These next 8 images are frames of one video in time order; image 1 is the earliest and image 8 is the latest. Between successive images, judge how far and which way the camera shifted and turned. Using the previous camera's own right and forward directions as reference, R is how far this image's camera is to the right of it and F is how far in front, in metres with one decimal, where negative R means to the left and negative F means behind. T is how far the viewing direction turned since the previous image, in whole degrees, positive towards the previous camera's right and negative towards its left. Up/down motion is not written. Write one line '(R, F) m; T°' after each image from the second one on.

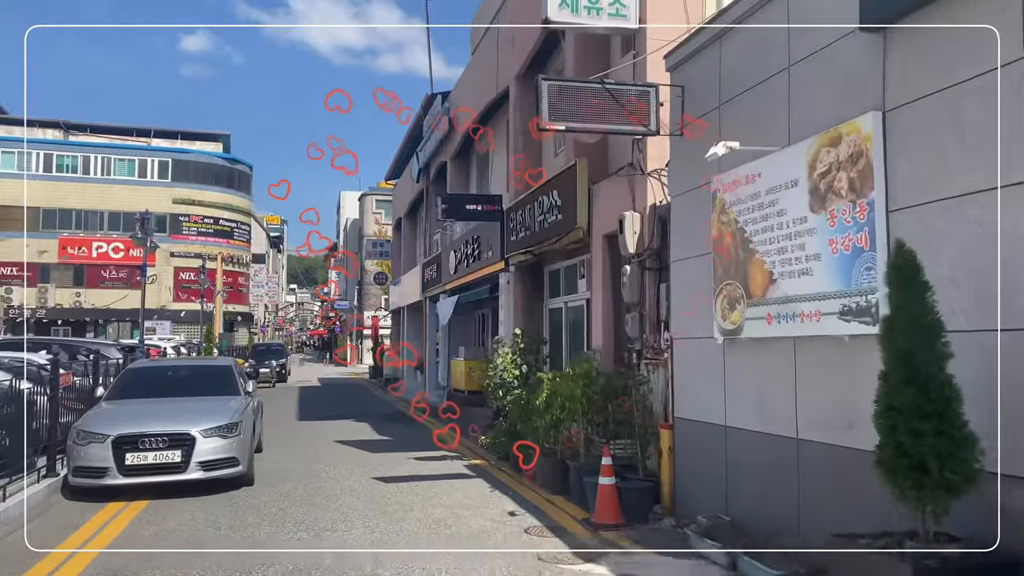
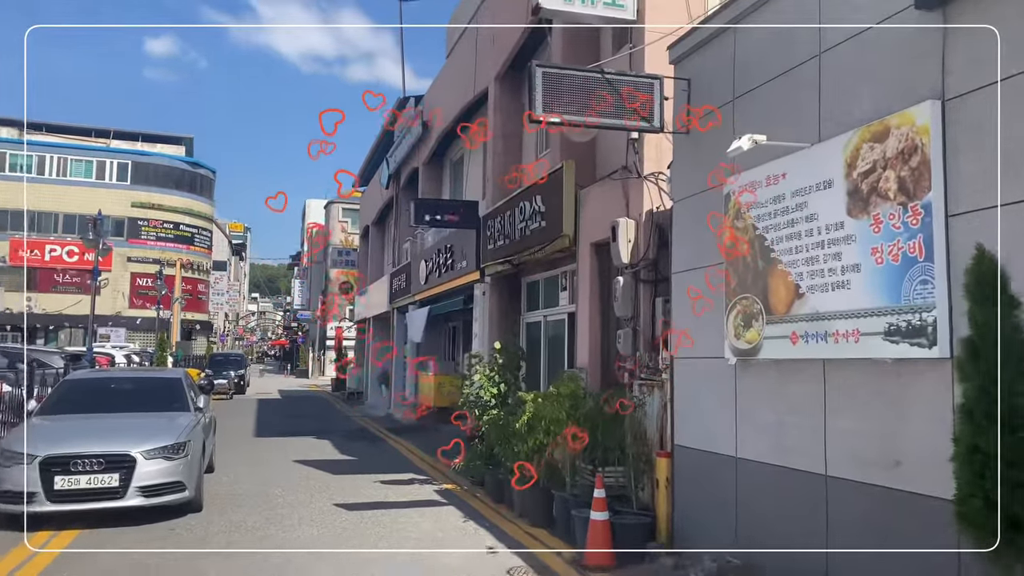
(-0.2, +0.8) m; +2°
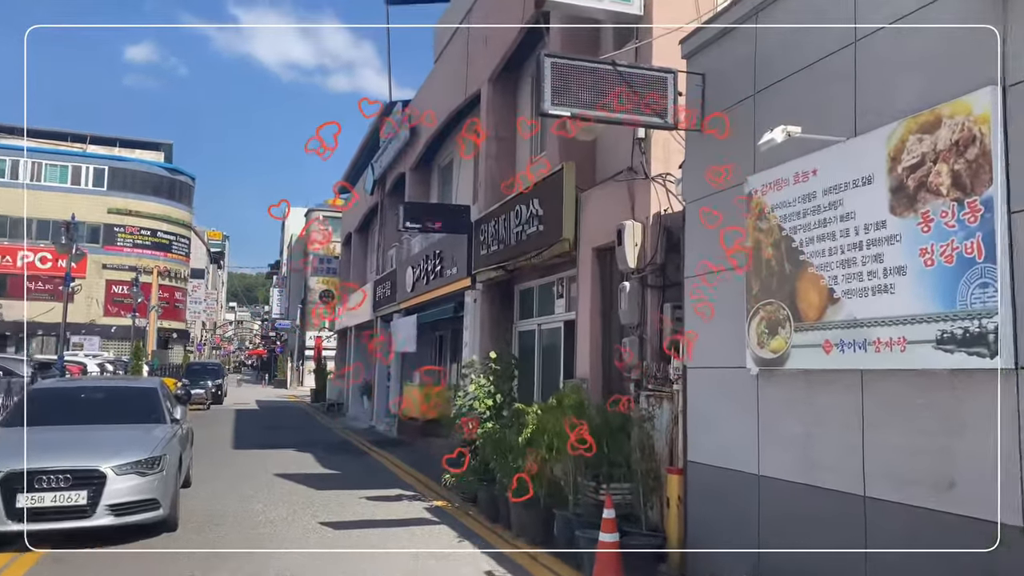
(-0.2, +0.4) m; +1°
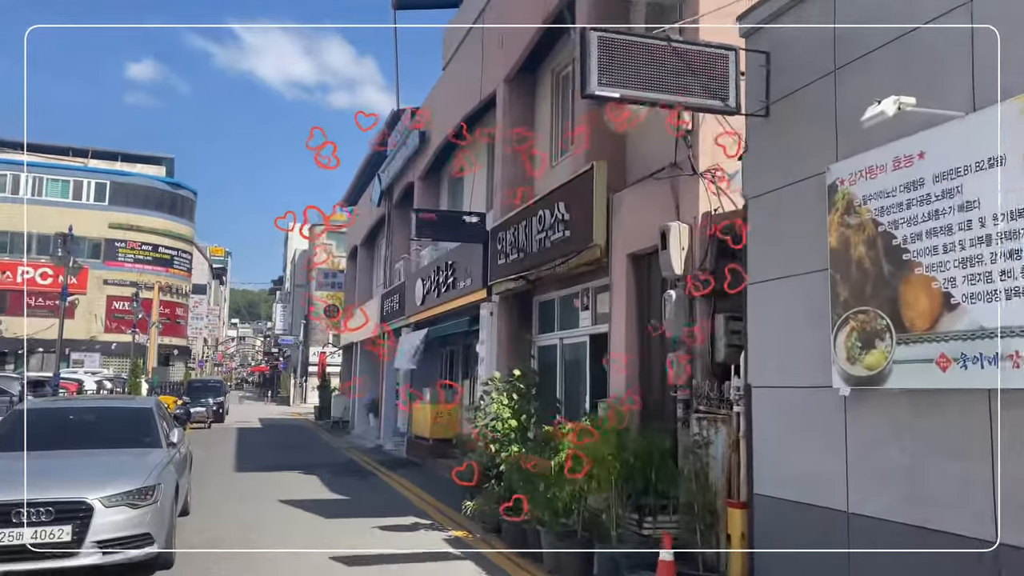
(-0.3, +0.8) m; 0°
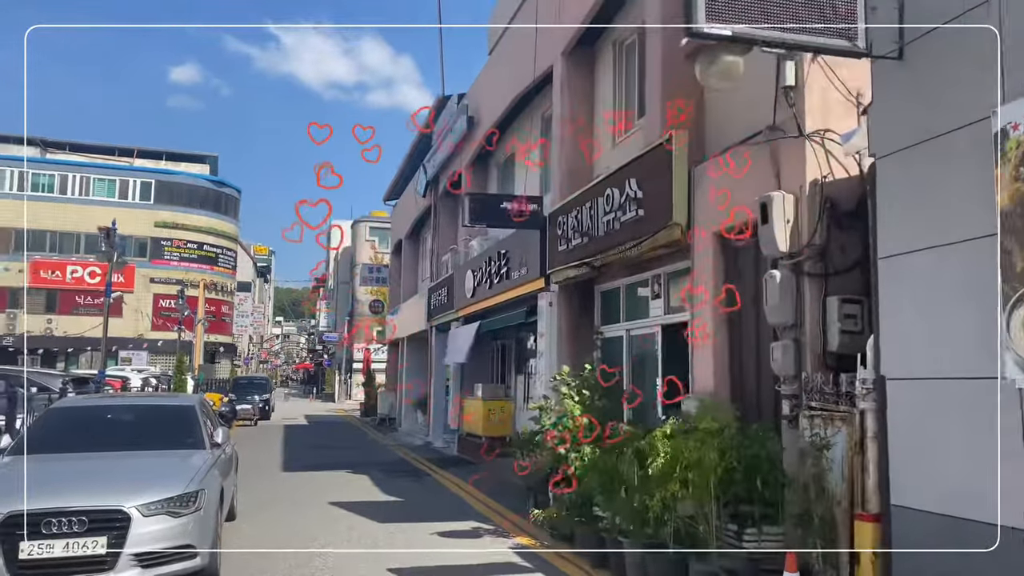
(-0.3, +0.8) m; -3°
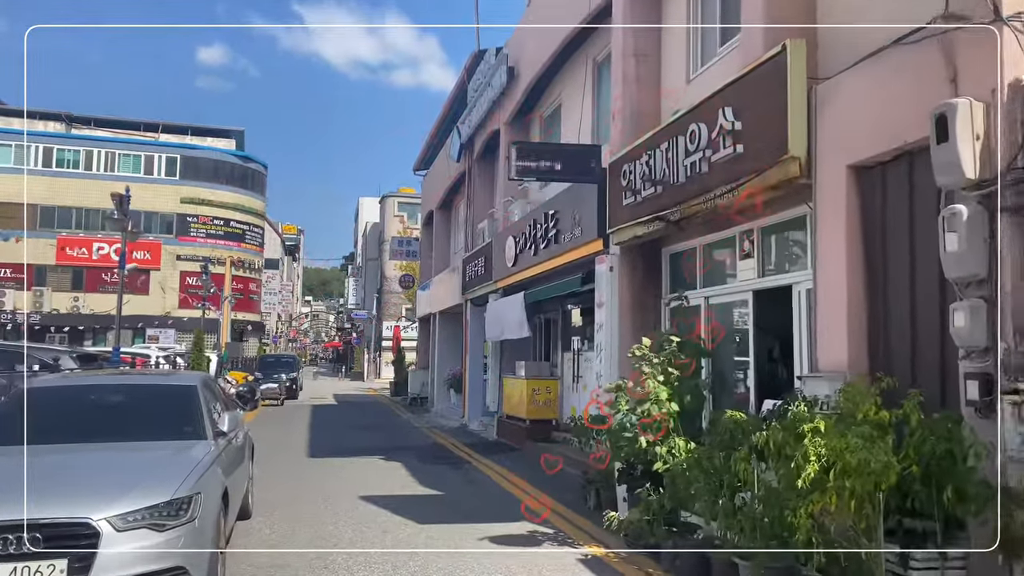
(-0.3, +1.5) m; -2°
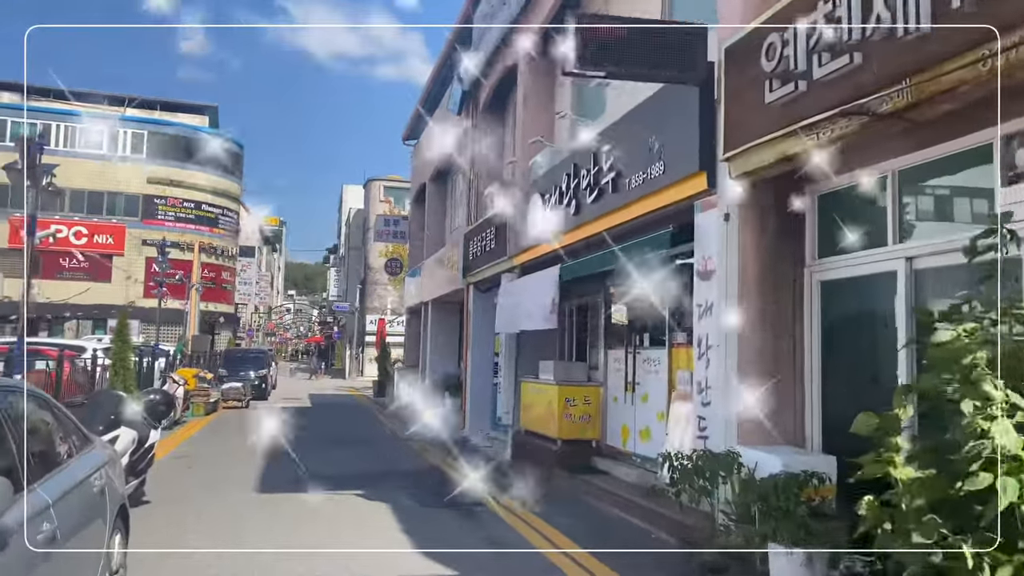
(-0.5, +3.5) m; +1°
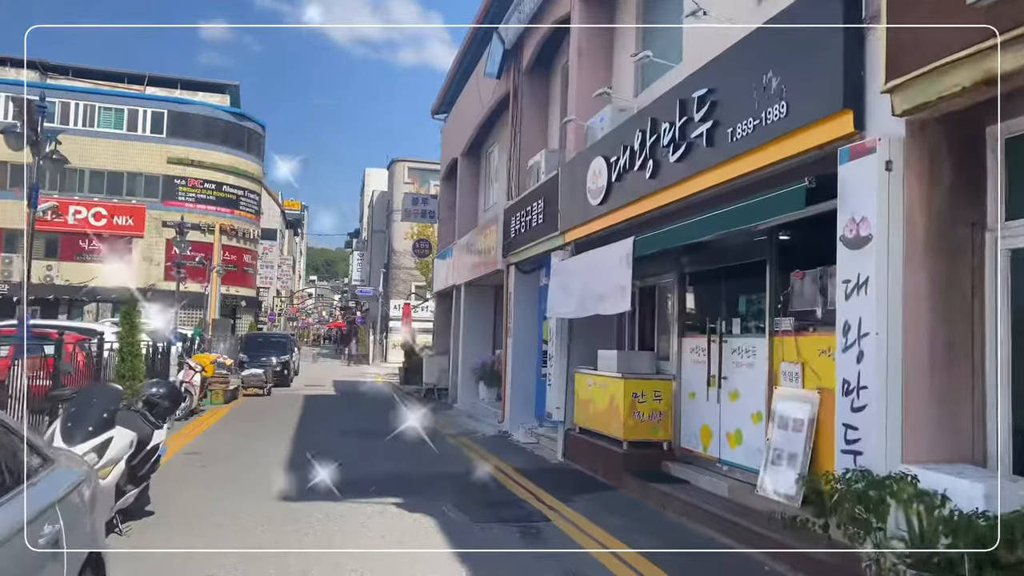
(-0.4, +1.3) m; -1°
